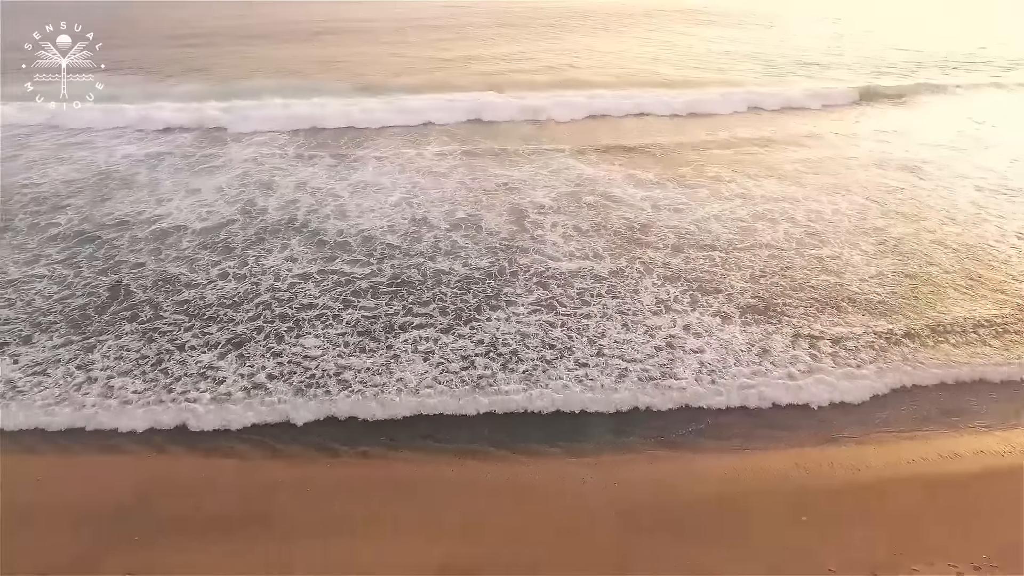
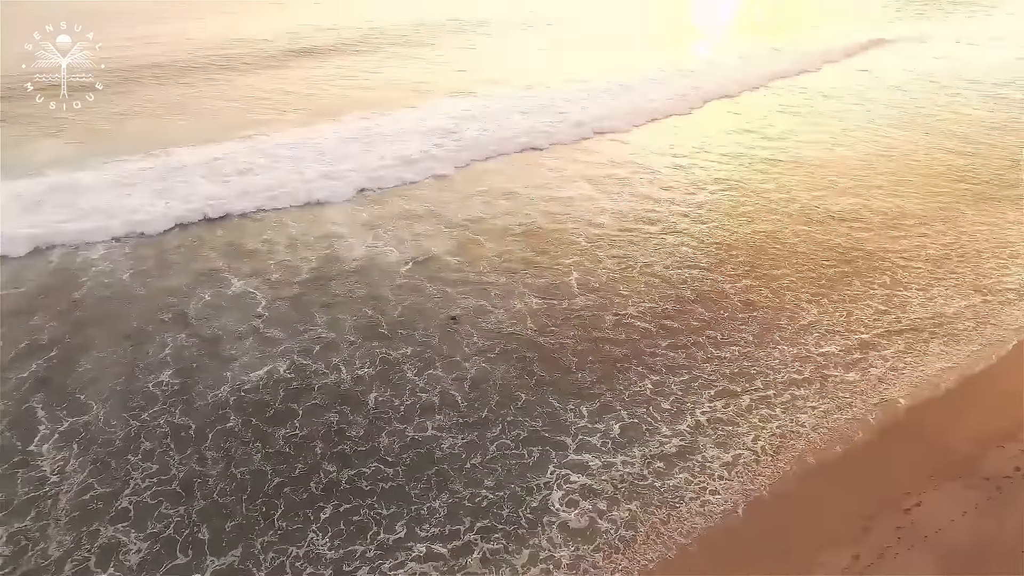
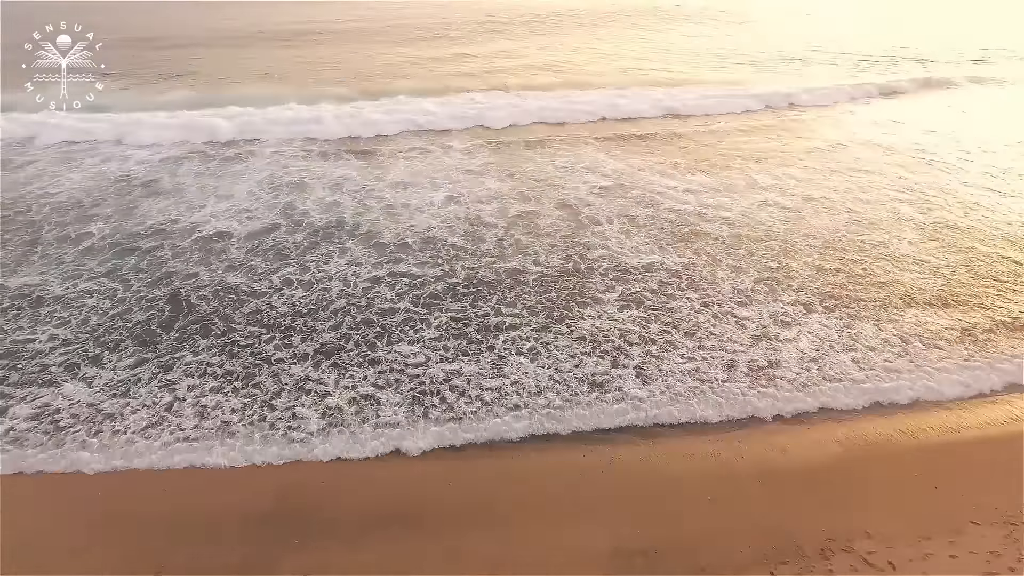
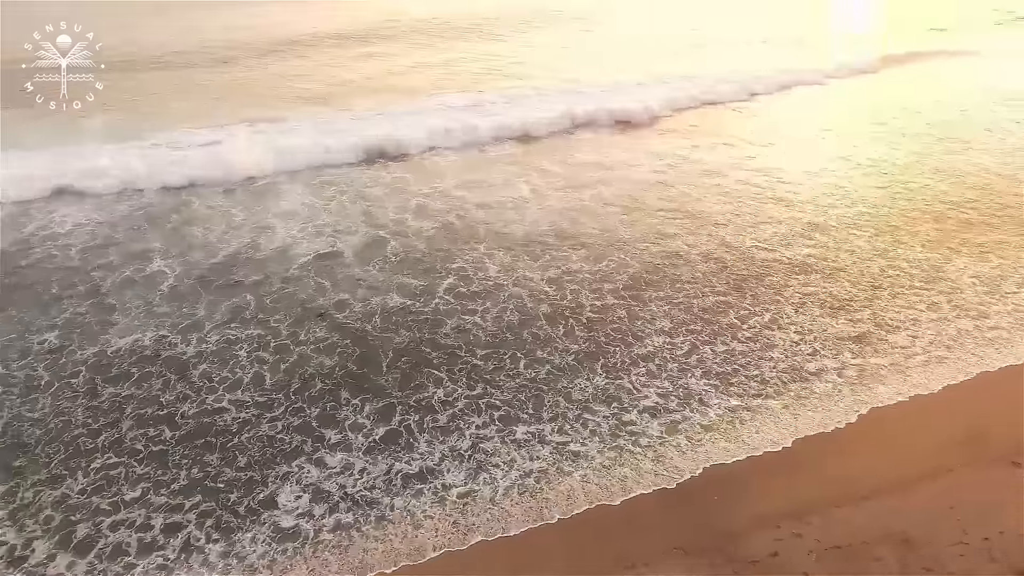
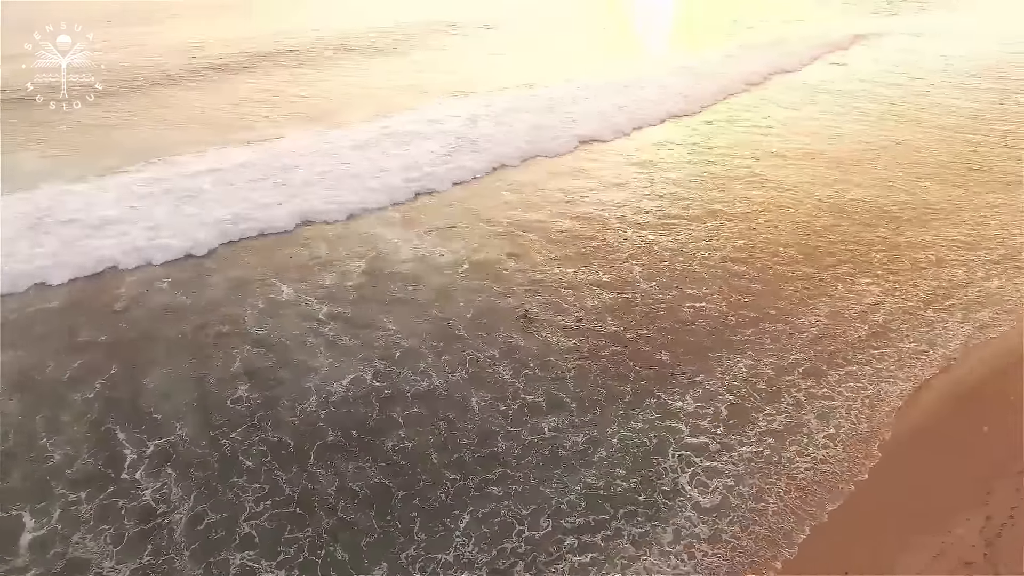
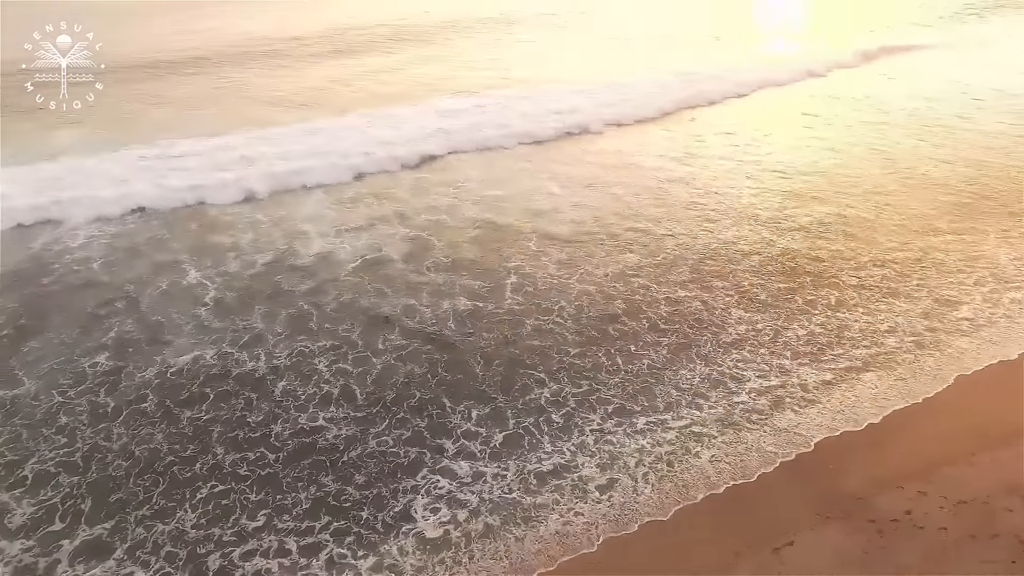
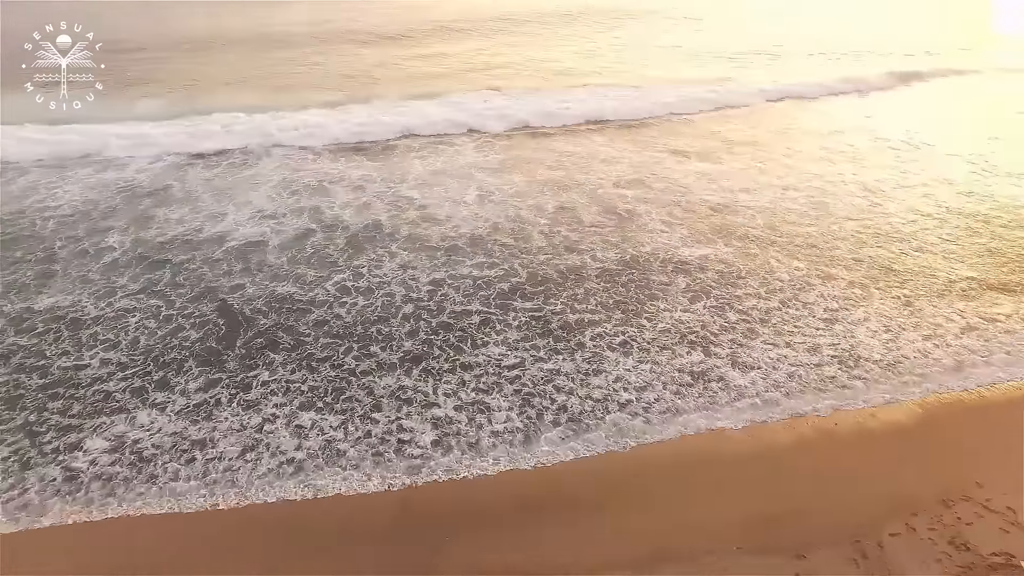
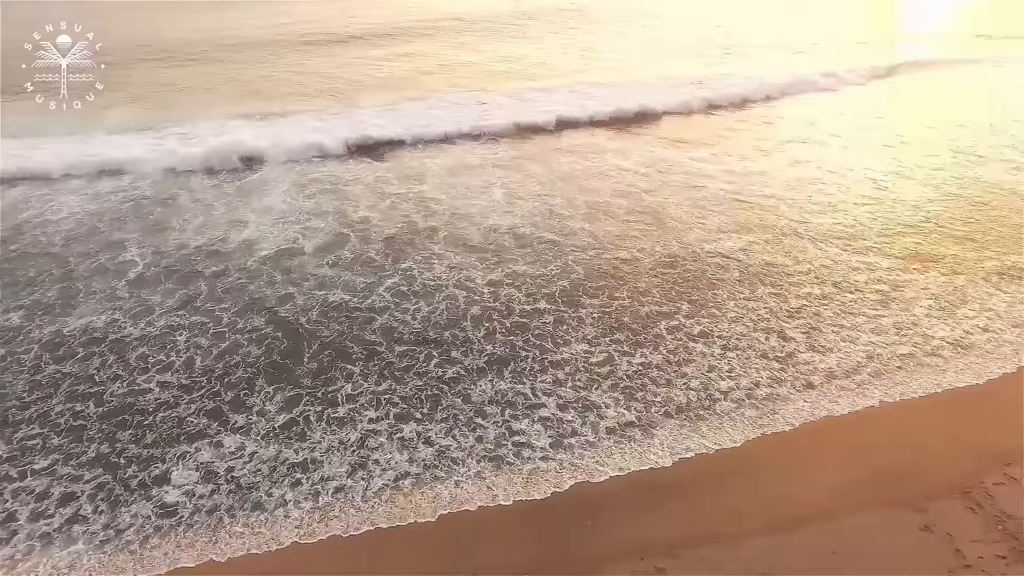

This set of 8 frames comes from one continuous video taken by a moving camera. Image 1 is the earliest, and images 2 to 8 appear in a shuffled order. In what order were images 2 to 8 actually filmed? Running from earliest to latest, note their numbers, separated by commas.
3, 7, 8, 4, 6, 2, 5
